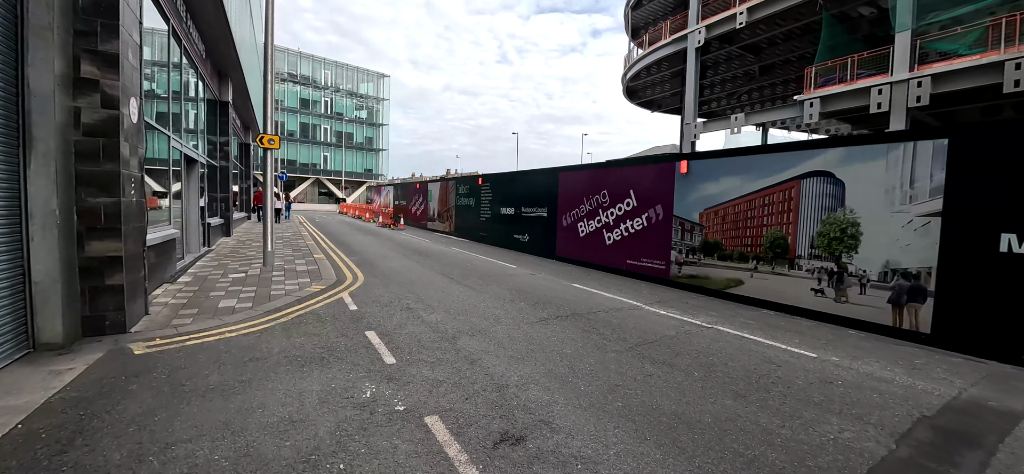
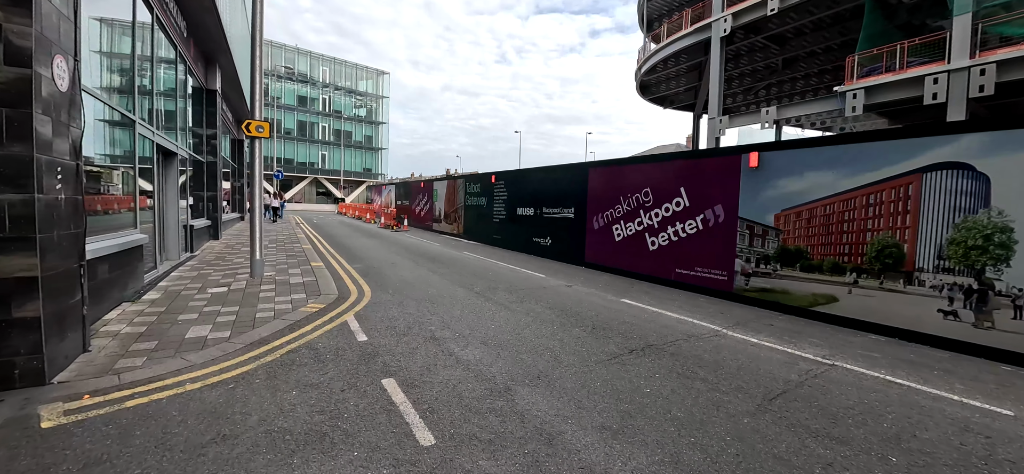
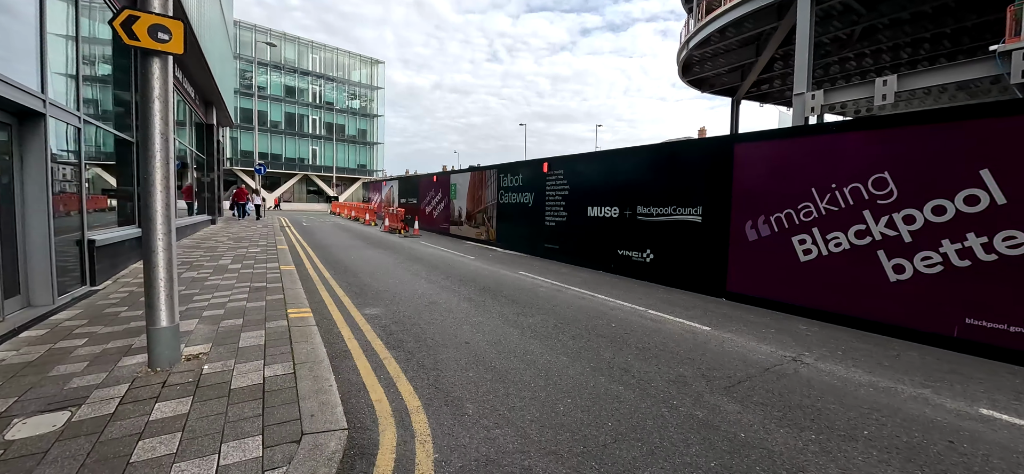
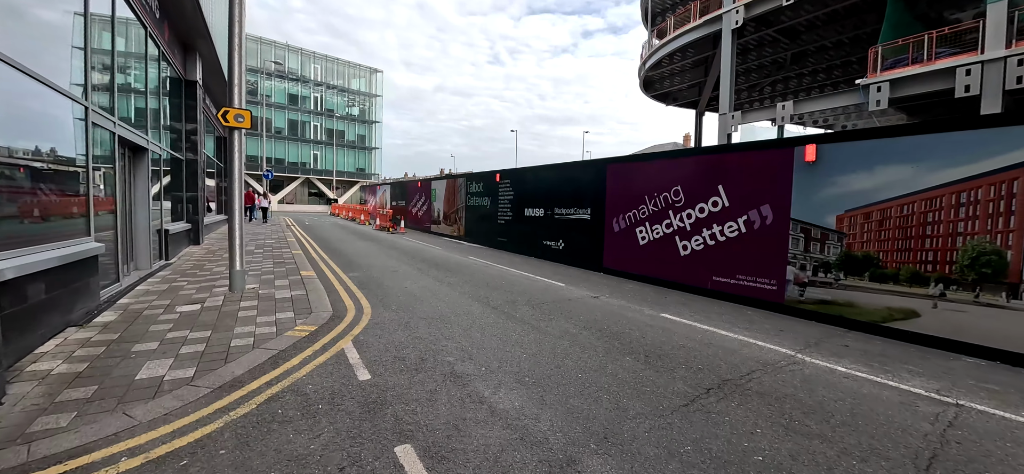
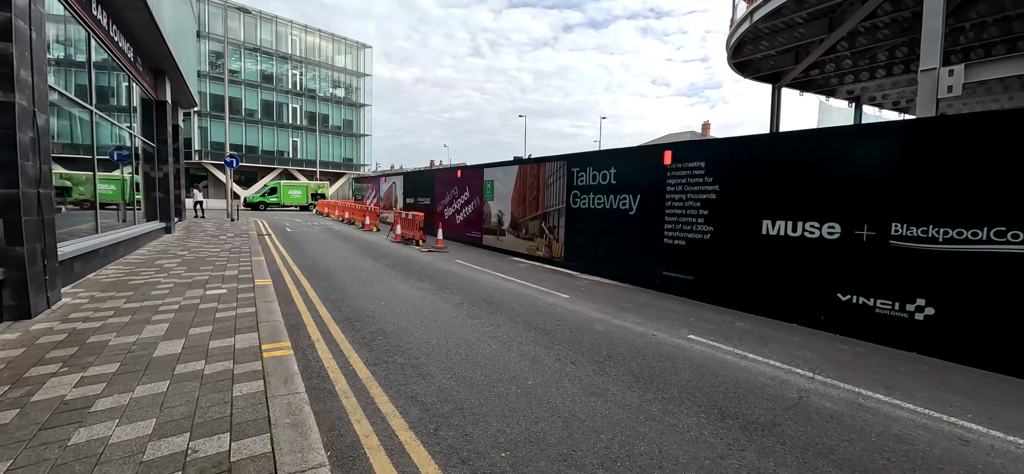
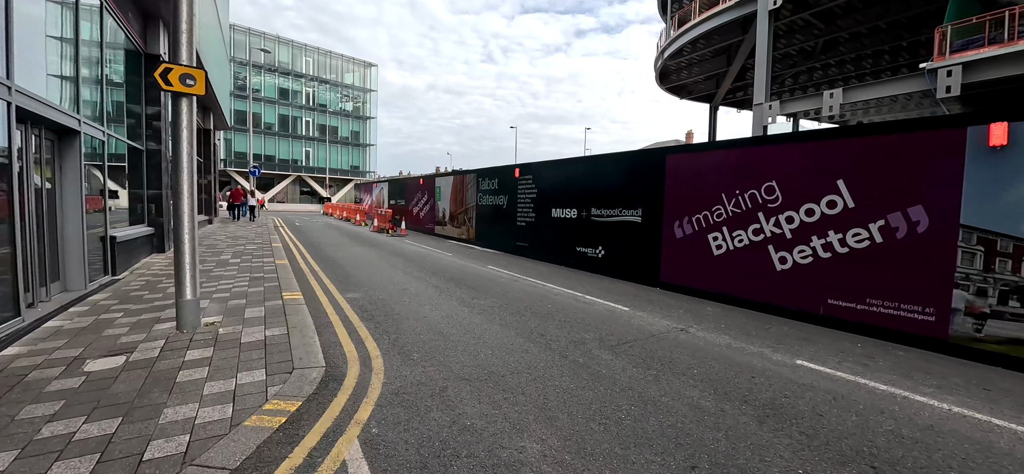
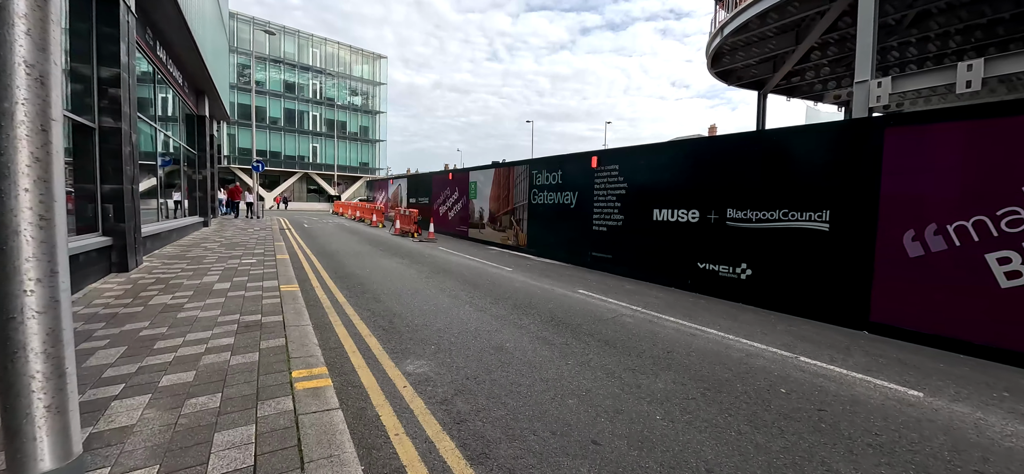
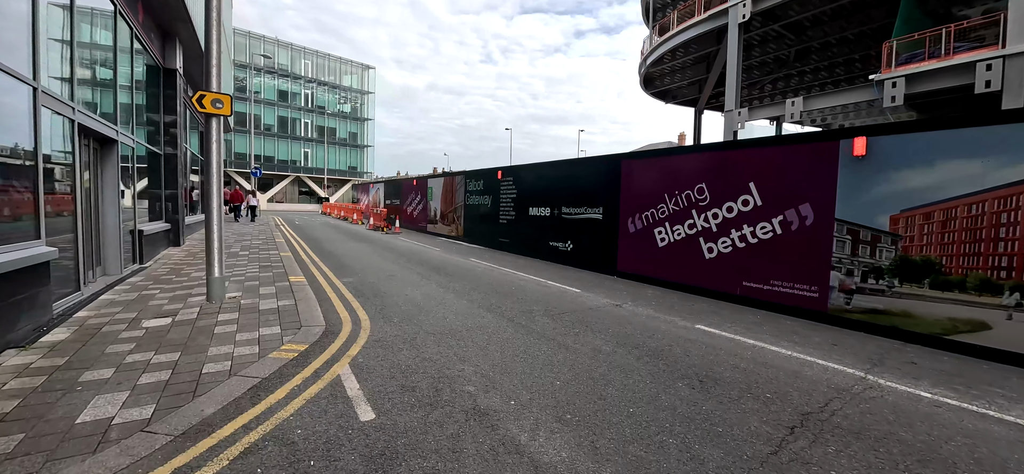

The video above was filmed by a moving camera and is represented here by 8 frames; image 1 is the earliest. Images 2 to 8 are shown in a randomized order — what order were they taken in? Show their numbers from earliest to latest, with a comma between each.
2, 4, 8, 6, 3, 7, 5
